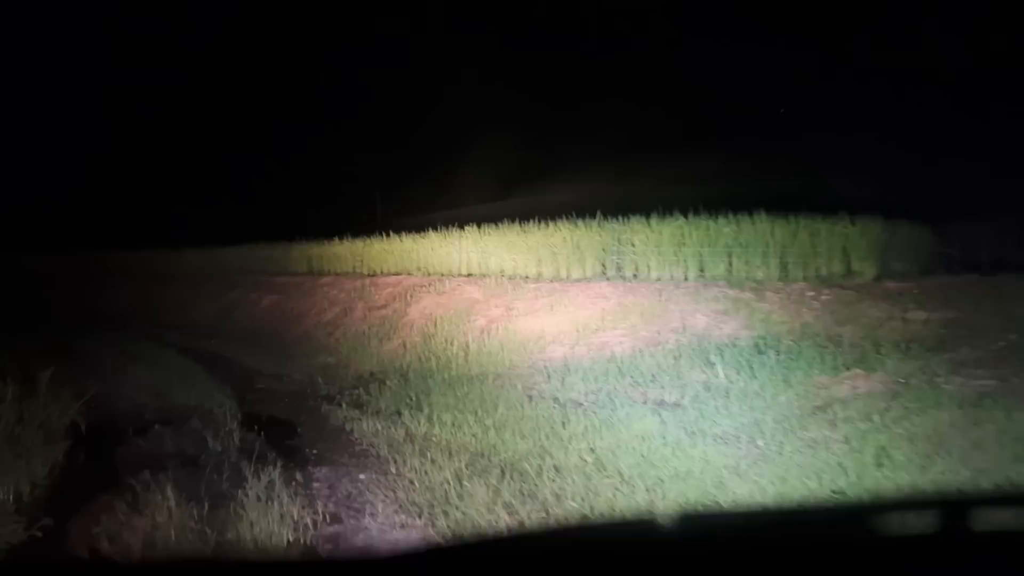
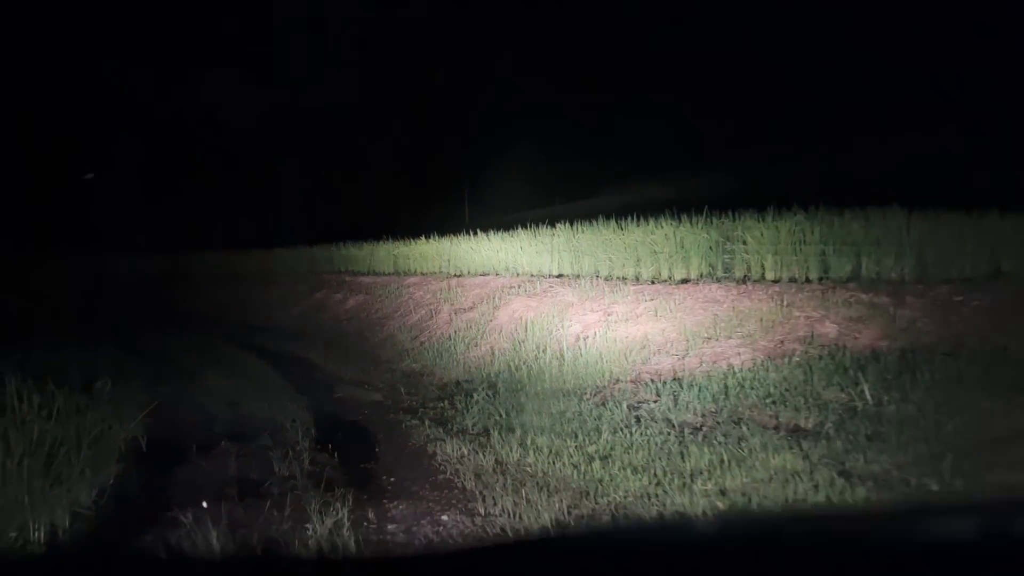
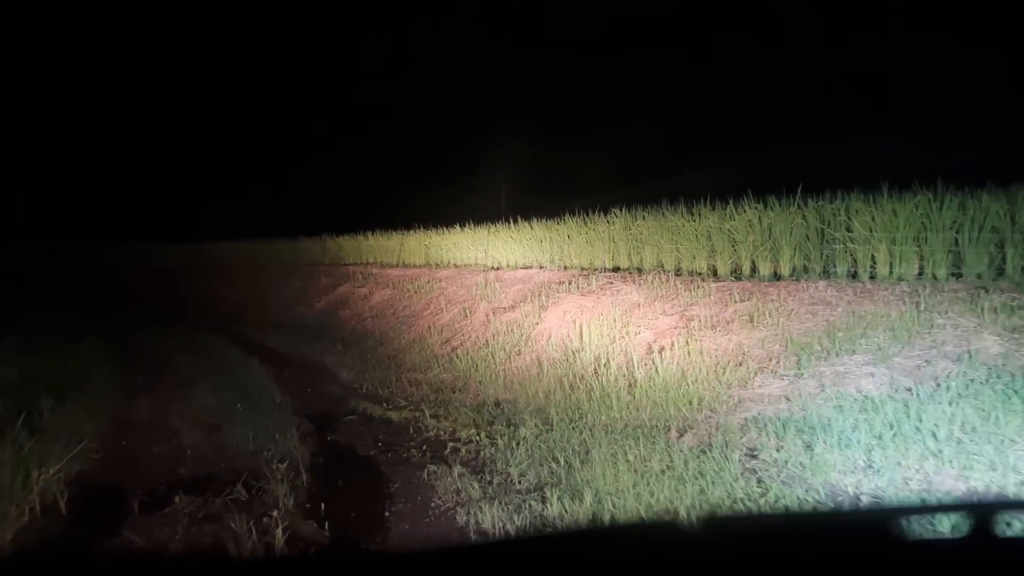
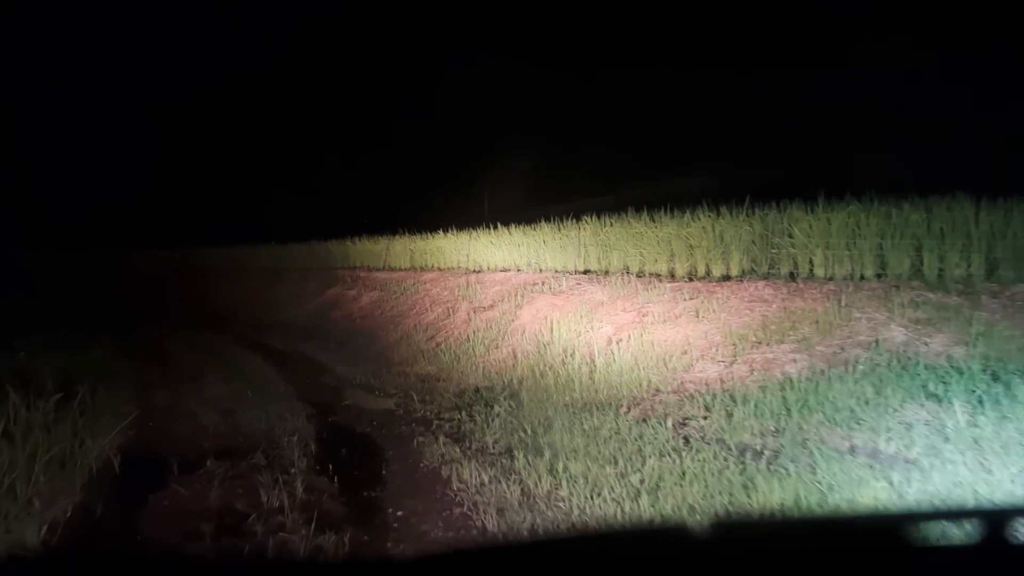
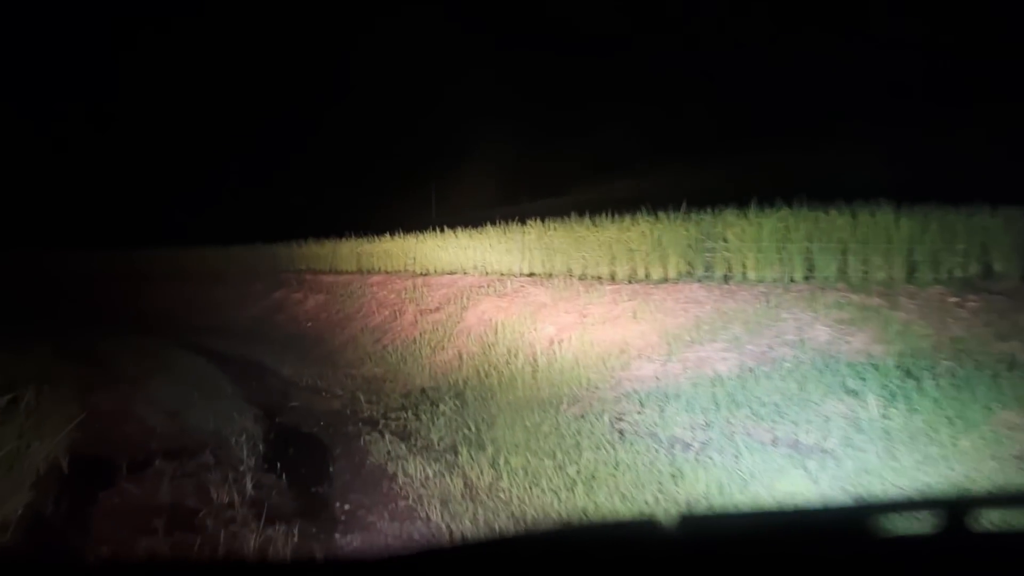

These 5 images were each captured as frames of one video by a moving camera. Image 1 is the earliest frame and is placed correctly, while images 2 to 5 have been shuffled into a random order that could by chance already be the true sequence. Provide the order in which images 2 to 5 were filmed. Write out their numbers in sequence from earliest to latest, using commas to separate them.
5, 3, 4, 2
